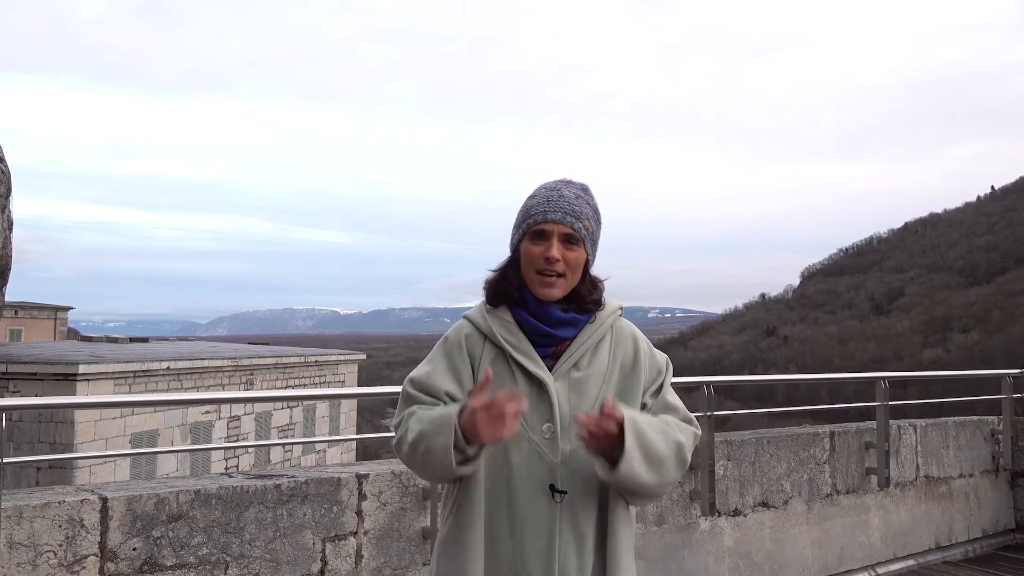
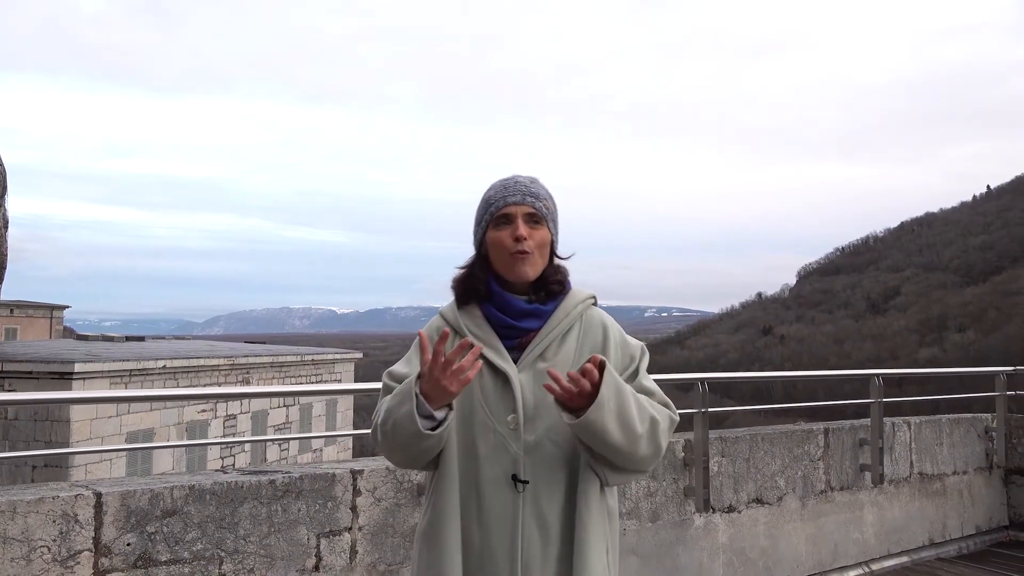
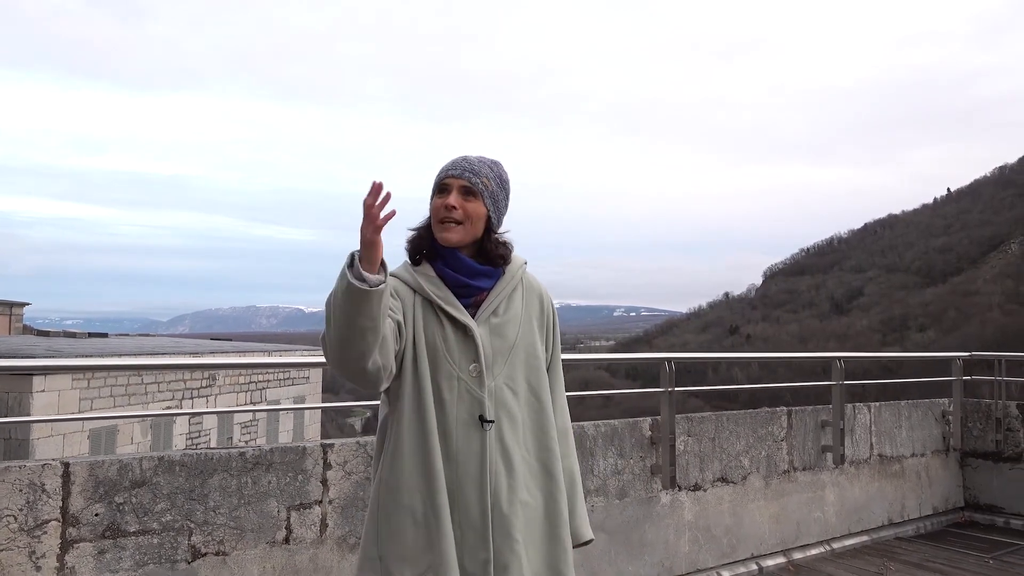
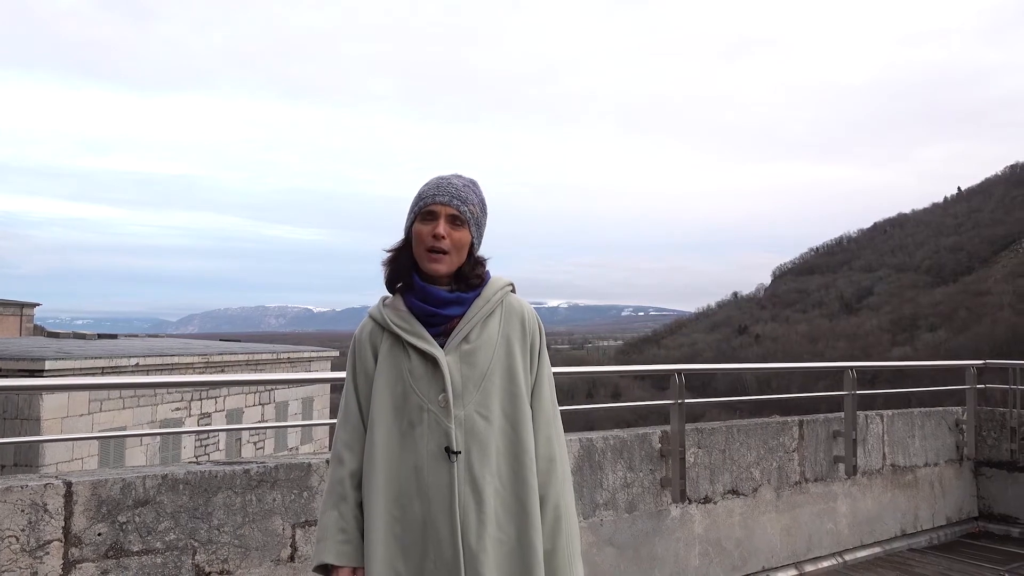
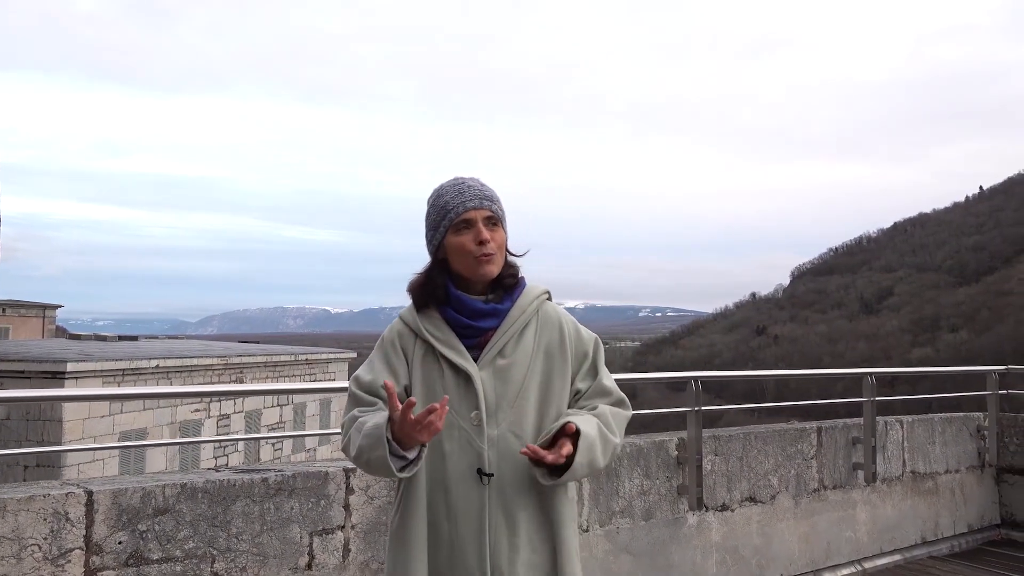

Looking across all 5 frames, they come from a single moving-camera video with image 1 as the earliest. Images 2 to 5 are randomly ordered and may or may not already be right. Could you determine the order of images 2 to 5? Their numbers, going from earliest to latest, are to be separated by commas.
2, 5, 4, 3
